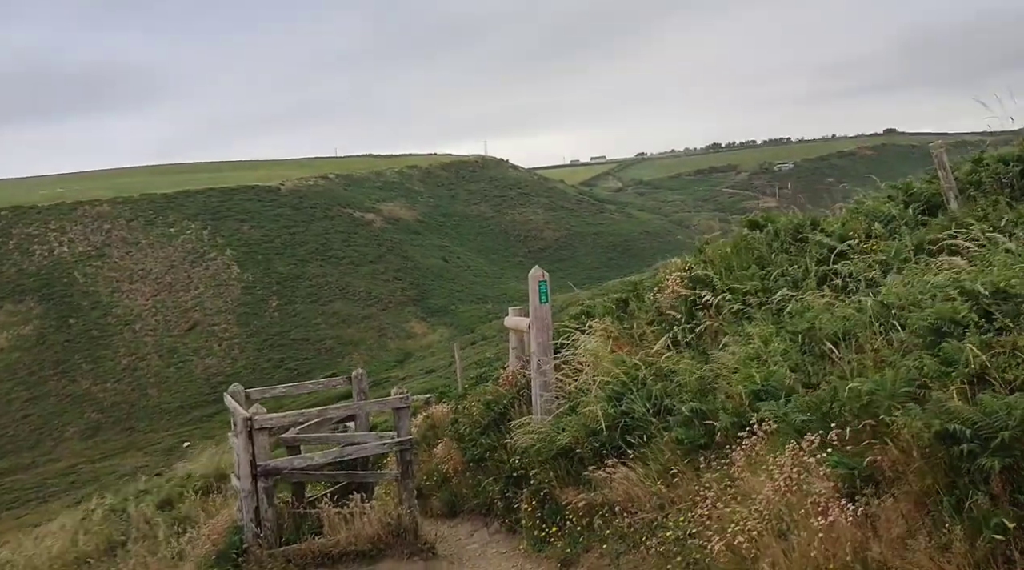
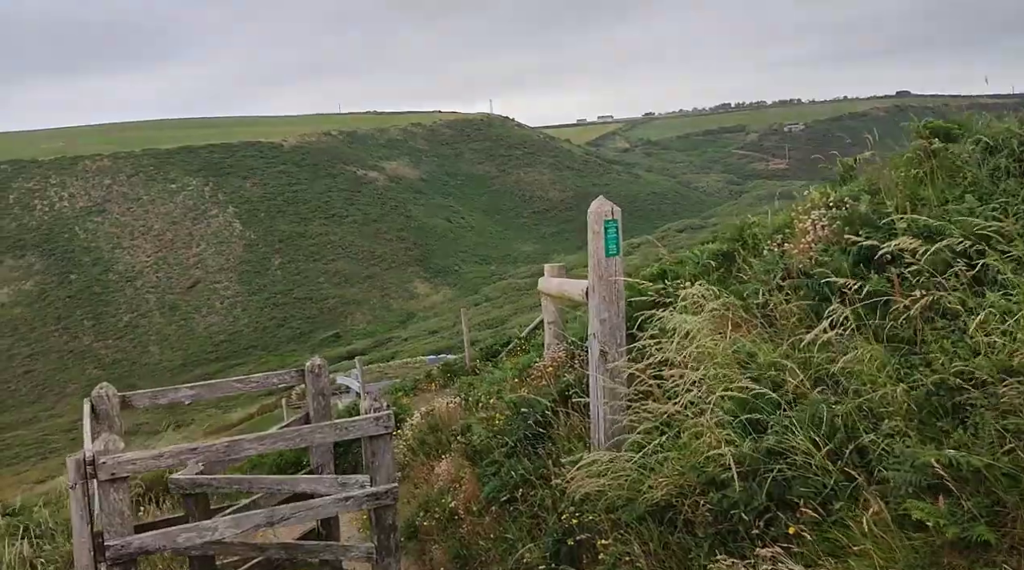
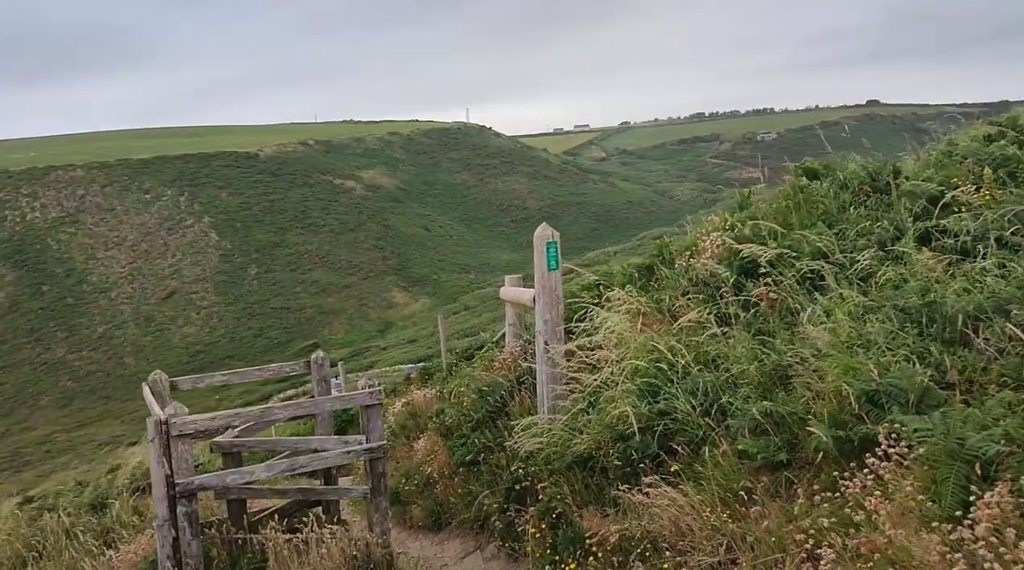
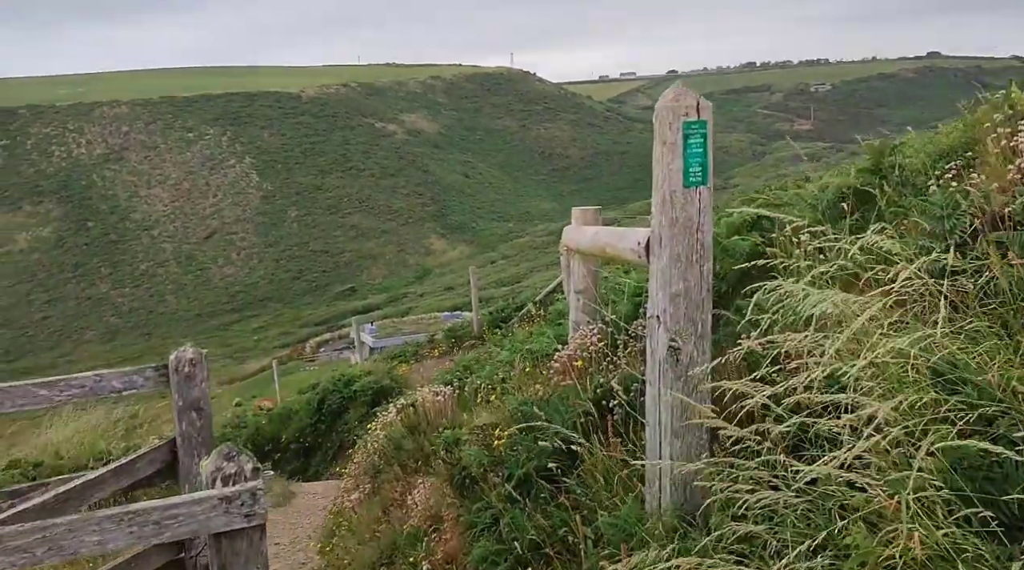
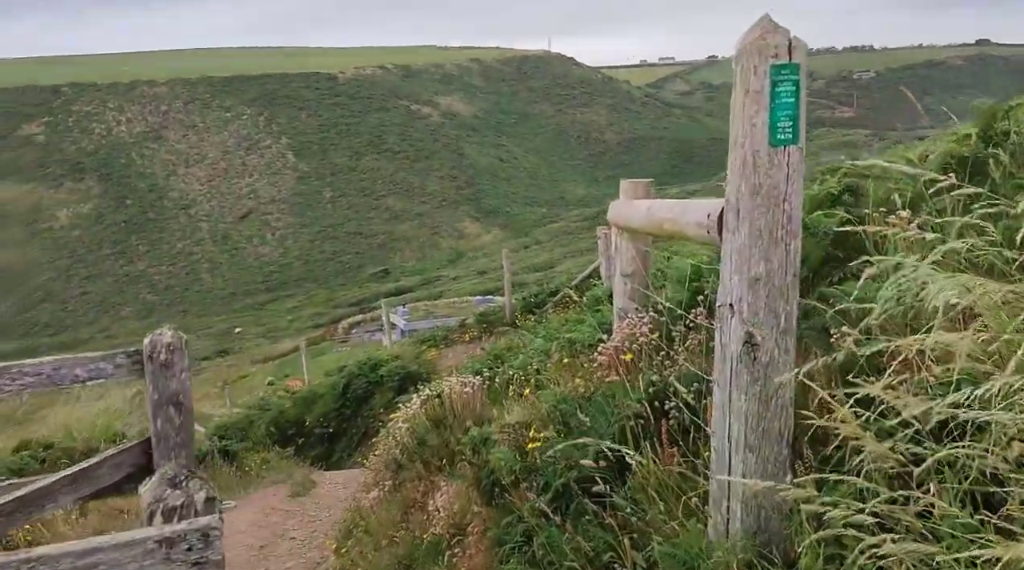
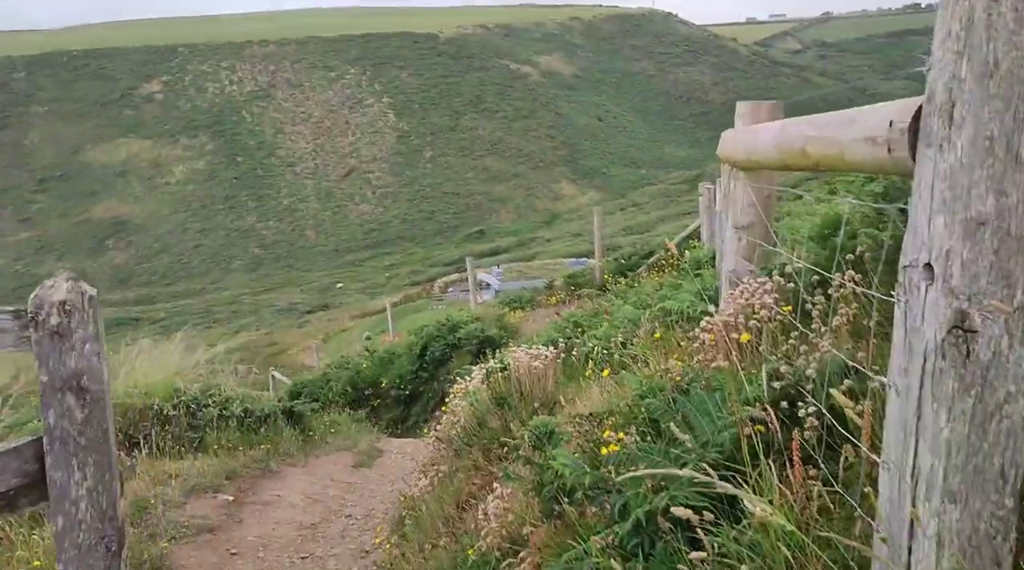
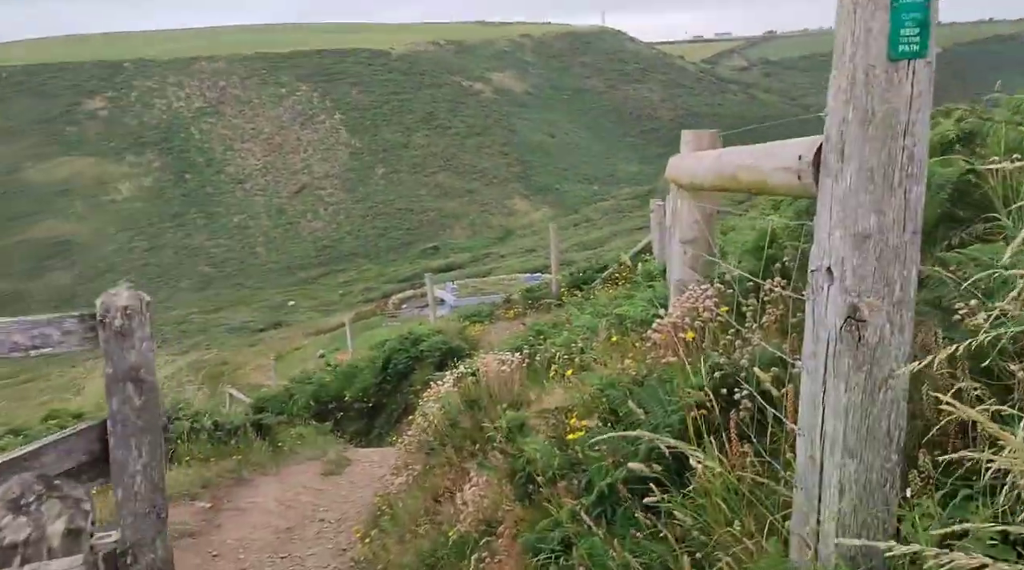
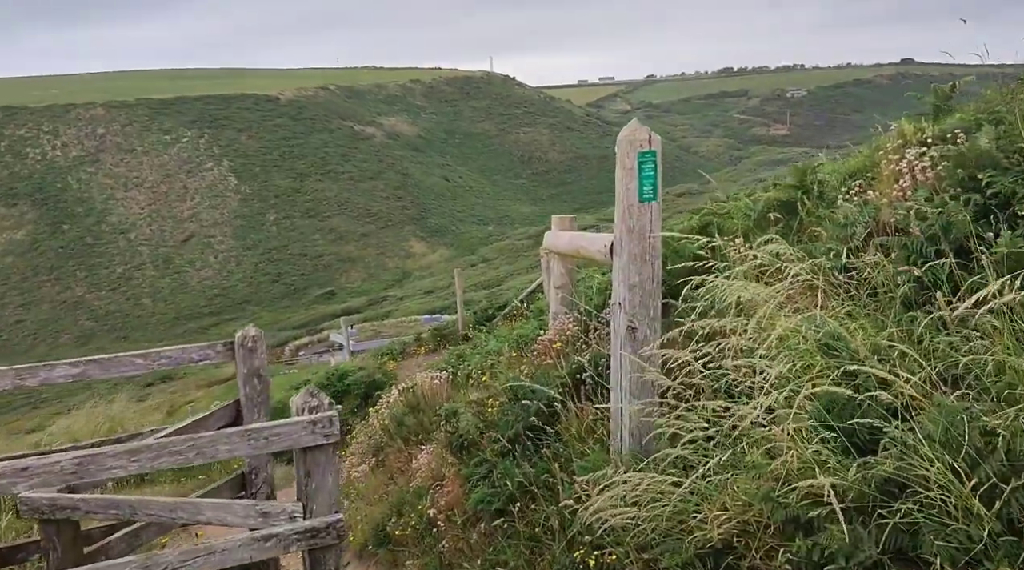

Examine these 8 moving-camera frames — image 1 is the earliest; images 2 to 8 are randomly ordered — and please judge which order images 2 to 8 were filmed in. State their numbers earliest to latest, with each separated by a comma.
3, 2, 8, 4, 5, 7, 6
